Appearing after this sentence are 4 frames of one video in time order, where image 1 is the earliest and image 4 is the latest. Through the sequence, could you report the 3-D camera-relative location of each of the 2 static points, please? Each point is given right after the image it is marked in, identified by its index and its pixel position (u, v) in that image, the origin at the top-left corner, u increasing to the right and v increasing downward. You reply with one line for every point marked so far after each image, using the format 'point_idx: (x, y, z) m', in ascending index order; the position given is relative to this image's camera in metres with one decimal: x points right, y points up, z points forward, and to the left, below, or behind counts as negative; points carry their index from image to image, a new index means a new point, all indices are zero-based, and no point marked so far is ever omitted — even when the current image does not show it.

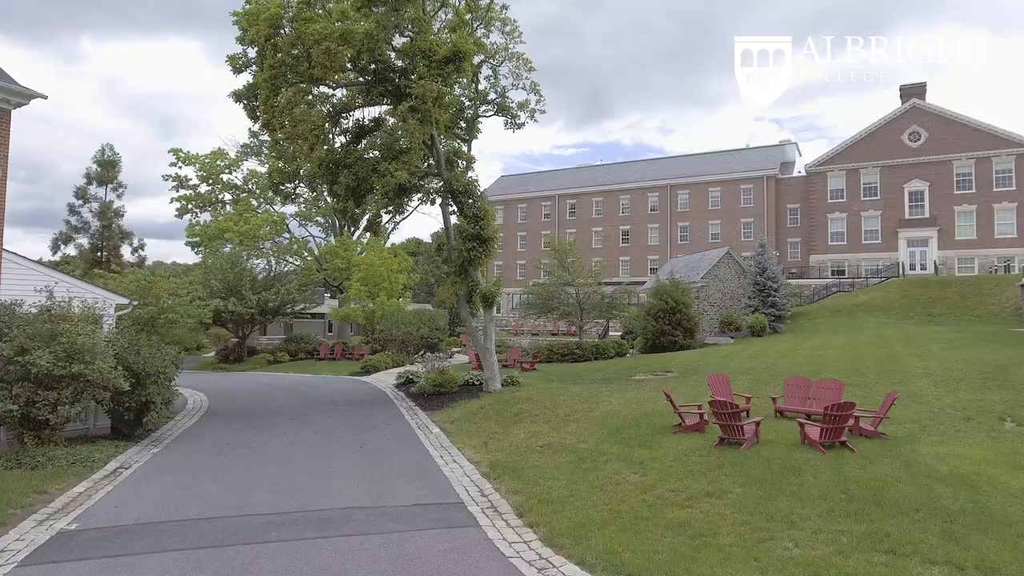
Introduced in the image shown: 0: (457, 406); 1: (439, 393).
0: (-1.2, -2.6, +14.2) m
1: (-1.8, -2.6, +15.8) m
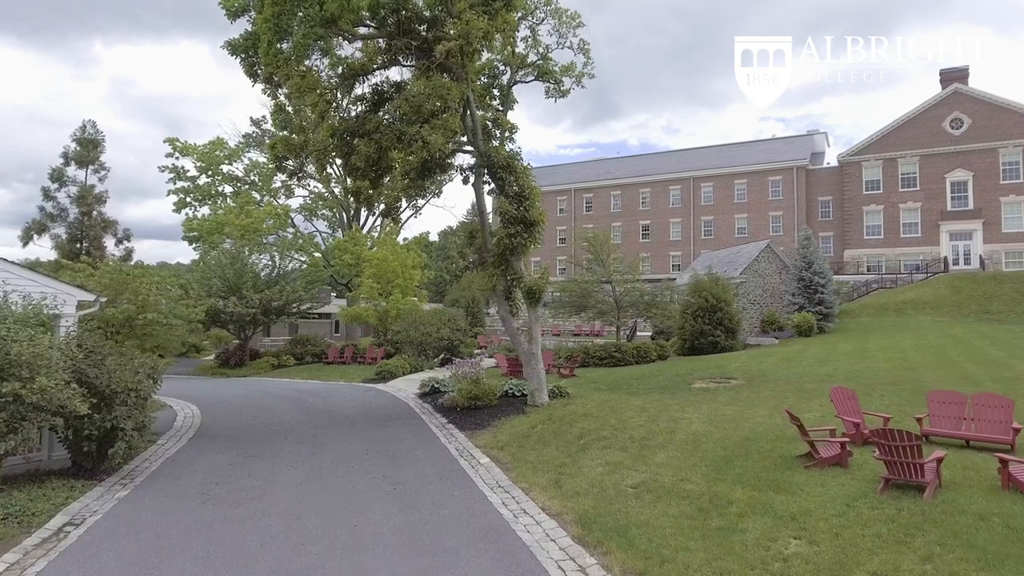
0: (-0.2, -2.5, +11.7) m
1: (-0.8, -2.4, +13.2) m
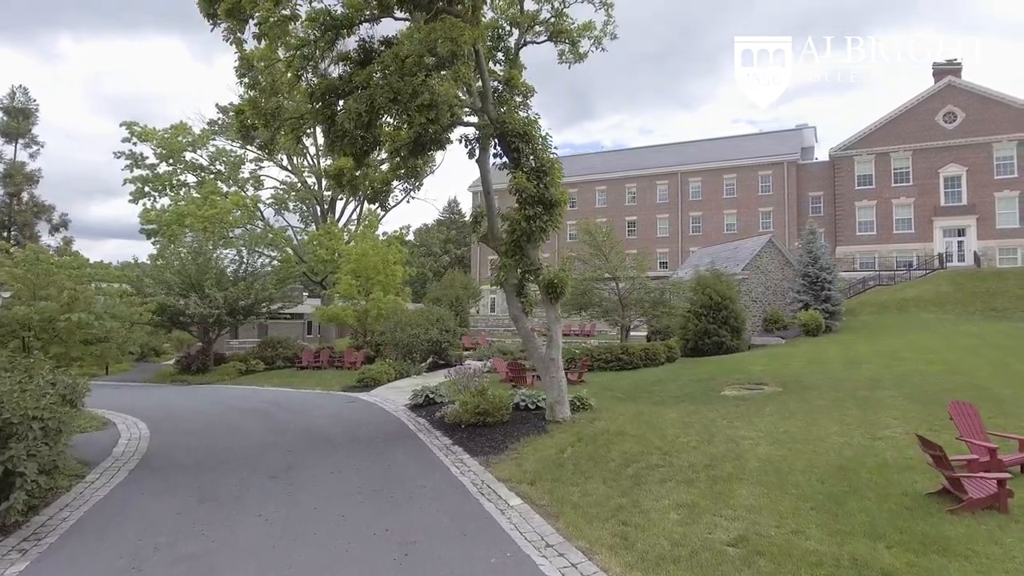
0: (+0.2, -2.4, +9.5) m
1: (-0.5, -2.3, +11.1) m
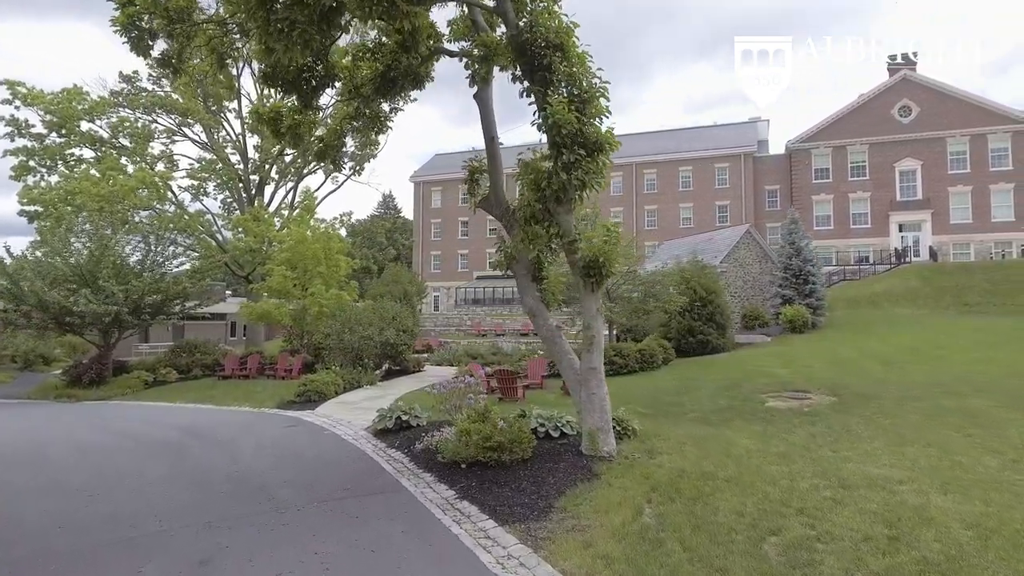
0: (+0.7, -2.1, +6.3) m
1: (-0.2, -2.1, +7.7) m
